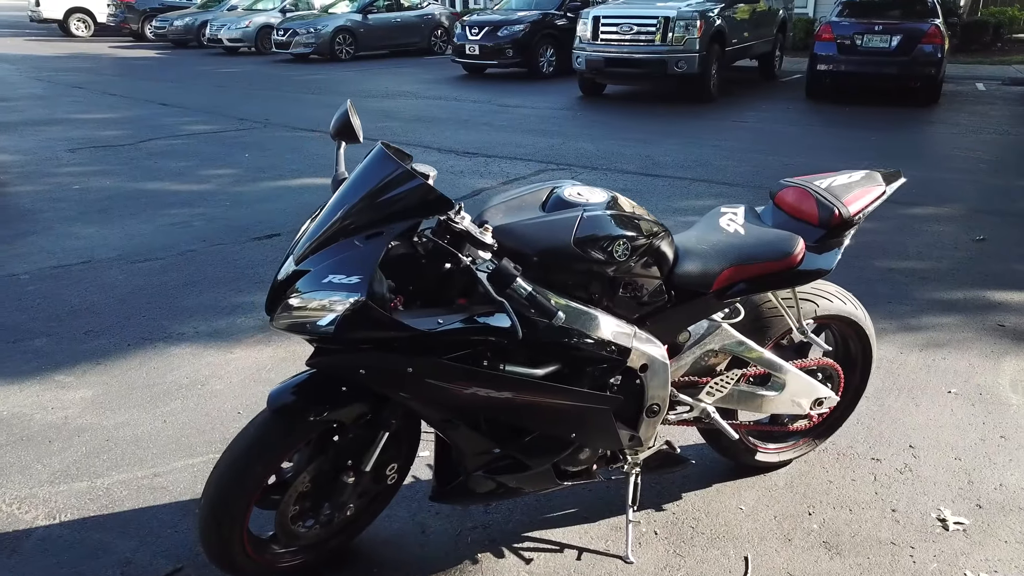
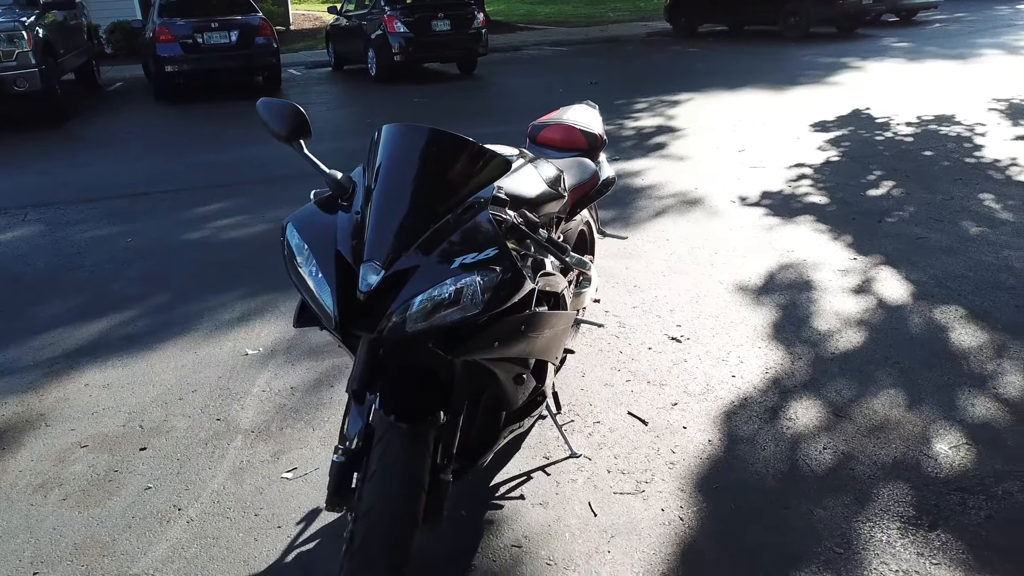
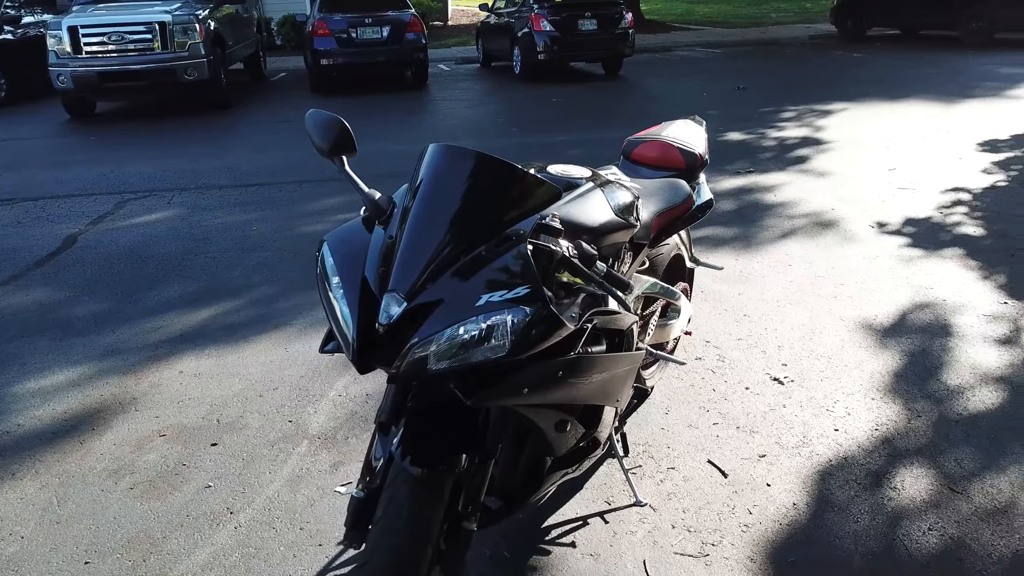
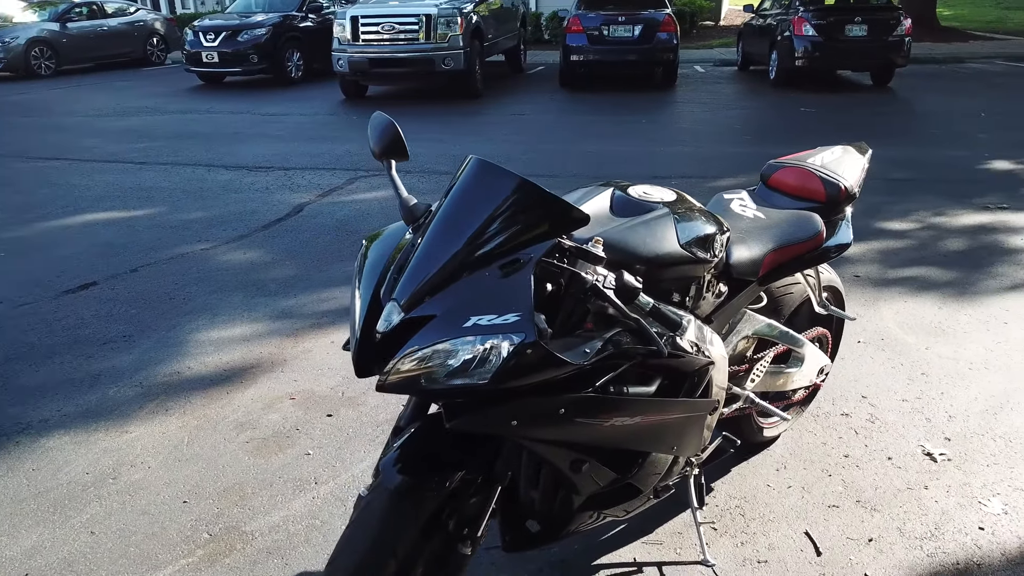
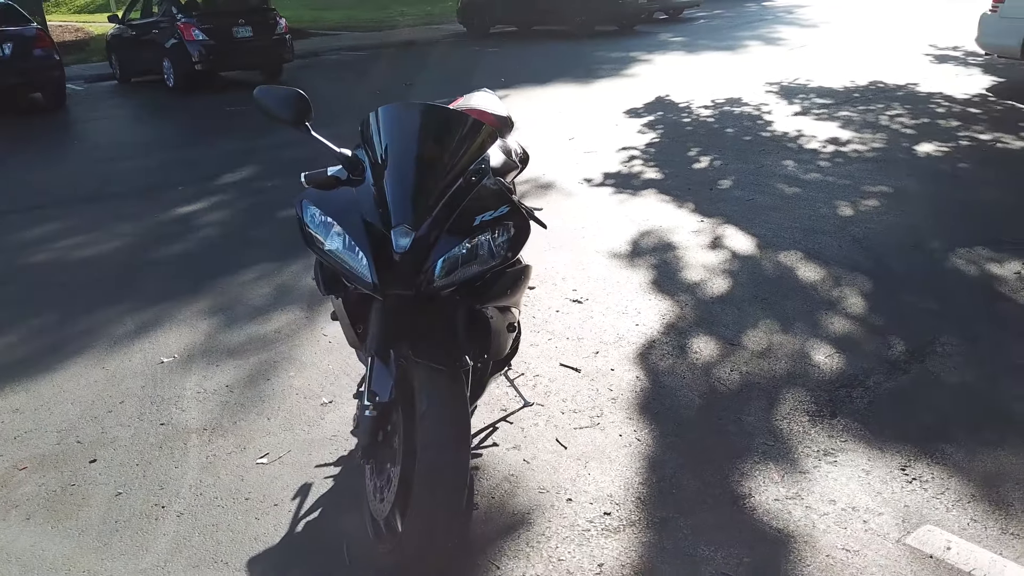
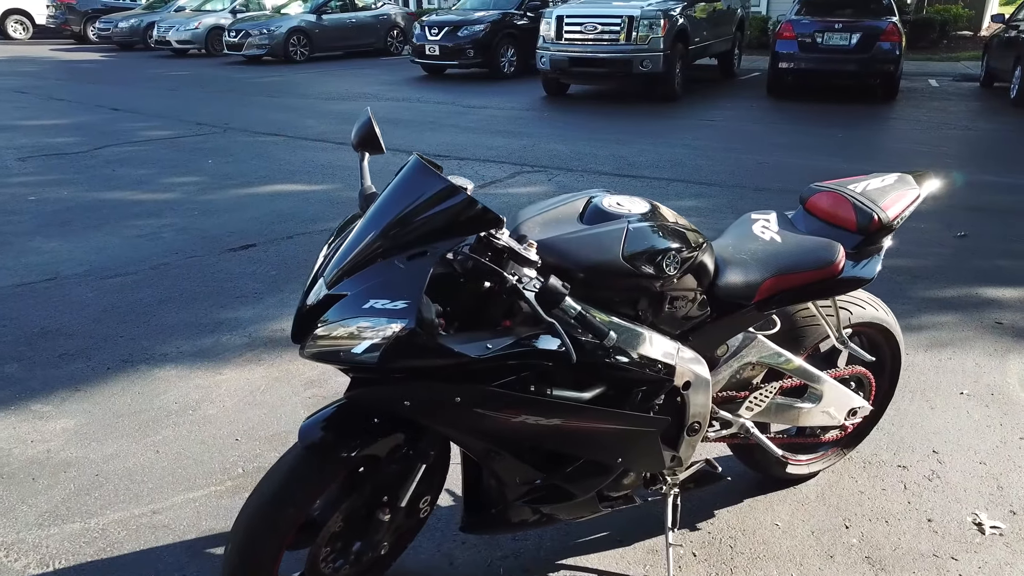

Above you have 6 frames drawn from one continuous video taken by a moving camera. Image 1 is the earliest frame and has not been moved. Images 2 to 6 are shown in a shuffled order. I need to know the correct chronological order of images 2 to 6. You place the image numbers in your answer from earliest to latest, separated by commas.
6, 4, 3, 2, 5
